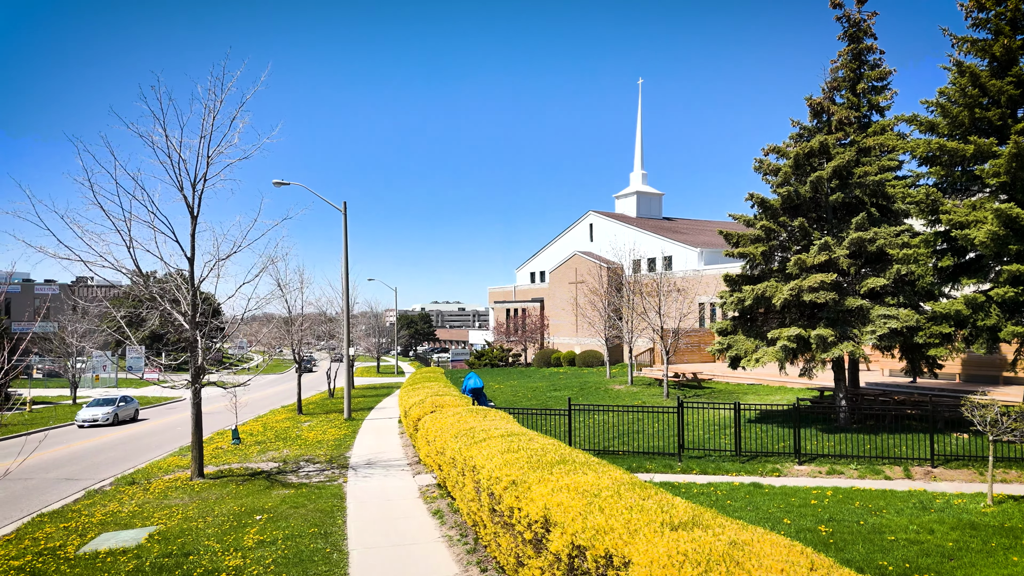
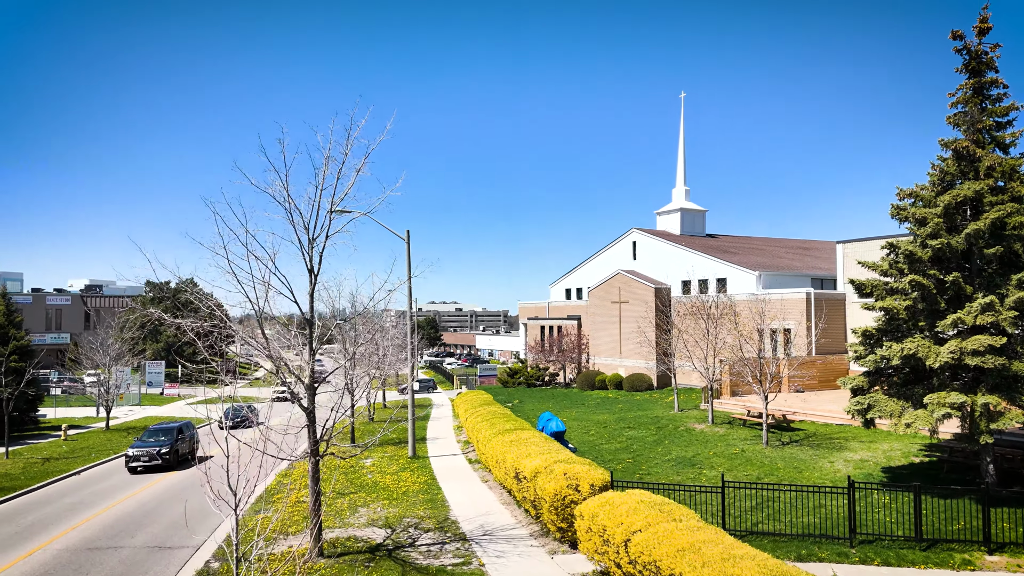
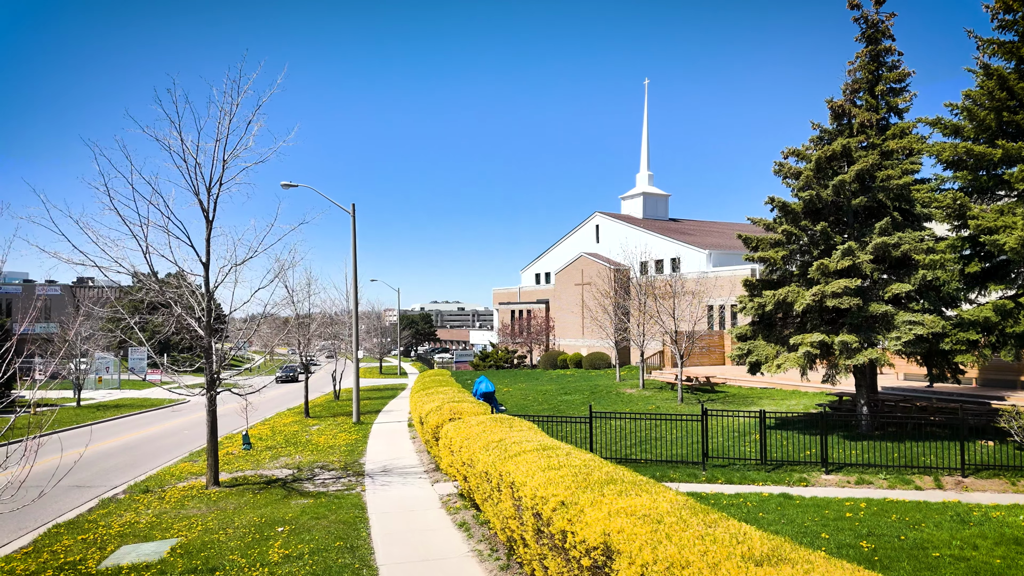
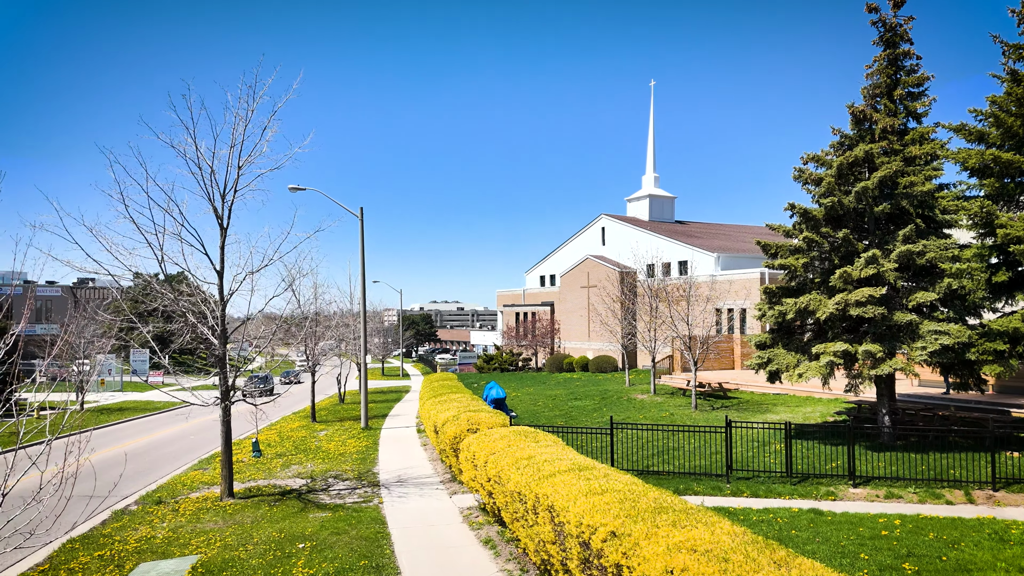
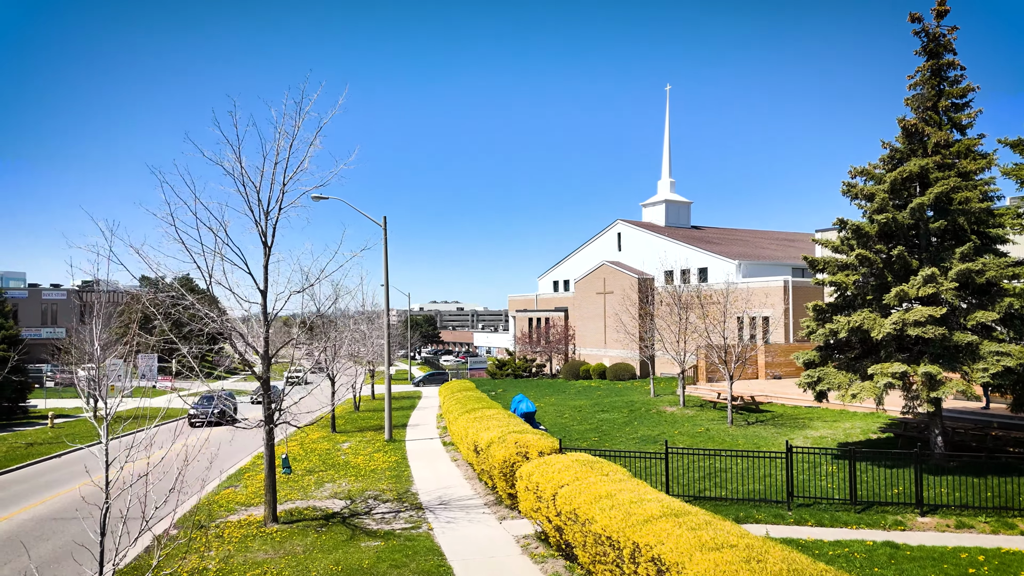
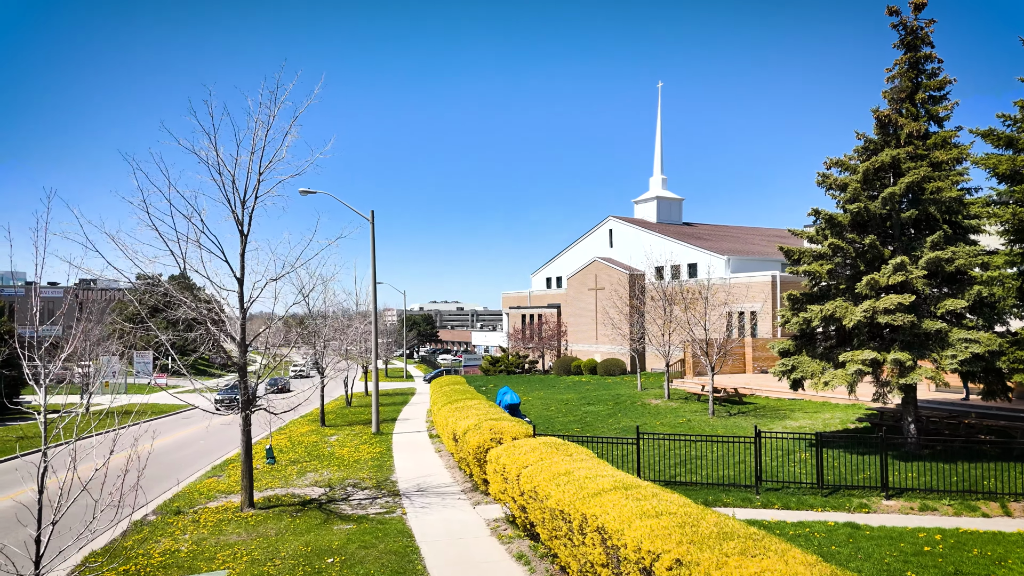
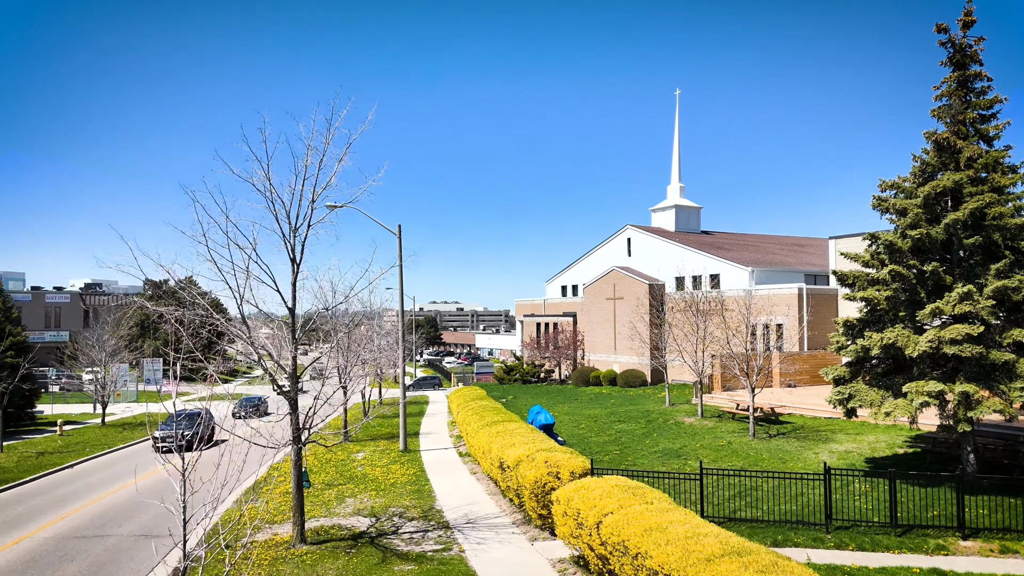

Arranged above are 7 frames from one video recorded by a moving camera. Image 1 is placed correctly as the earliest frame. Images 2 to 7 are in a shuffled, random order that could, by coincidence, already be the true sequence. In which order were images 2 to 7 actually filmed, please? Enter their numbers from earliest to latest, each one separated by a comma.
3, 4, 6, 5, 7, 2
